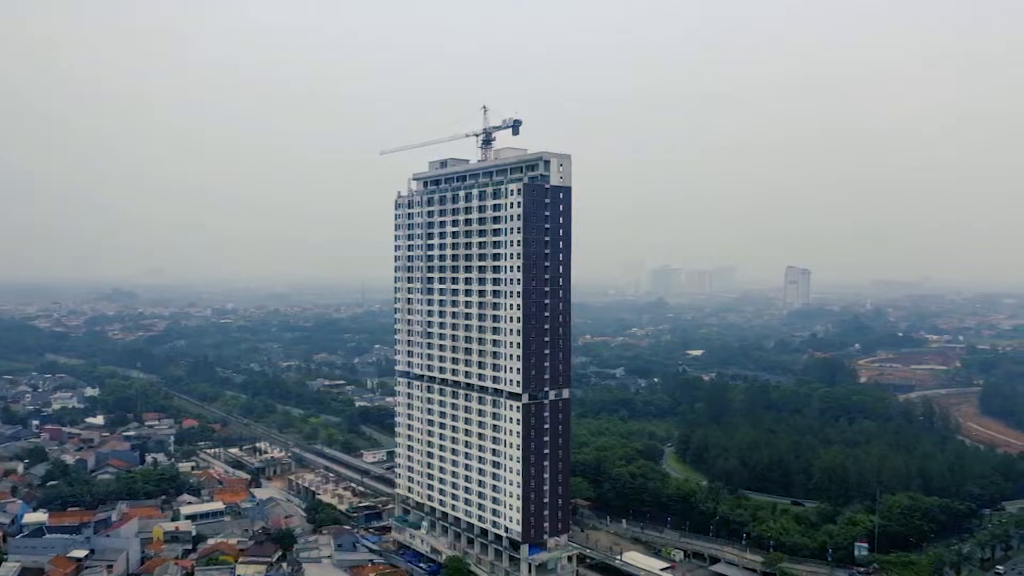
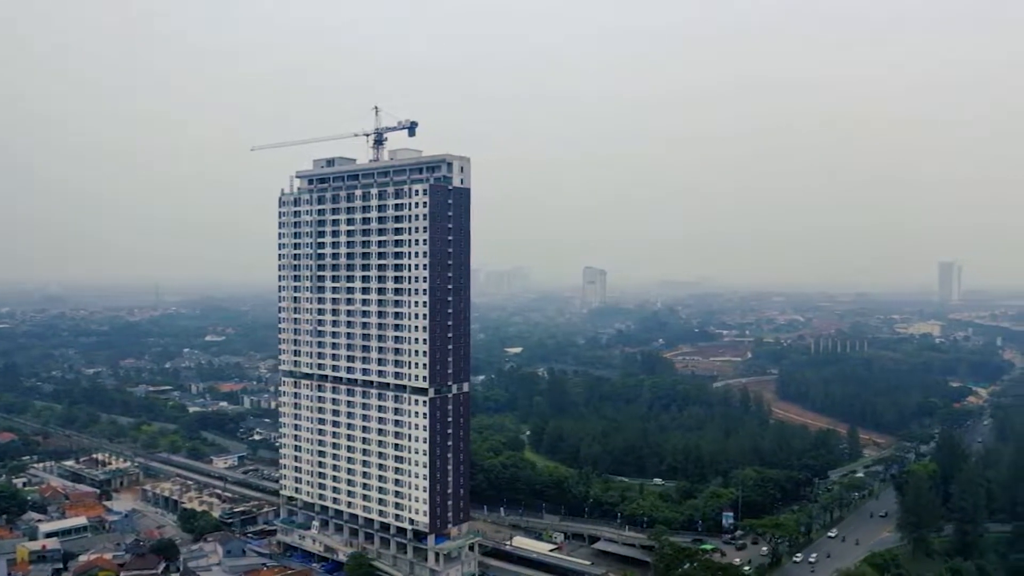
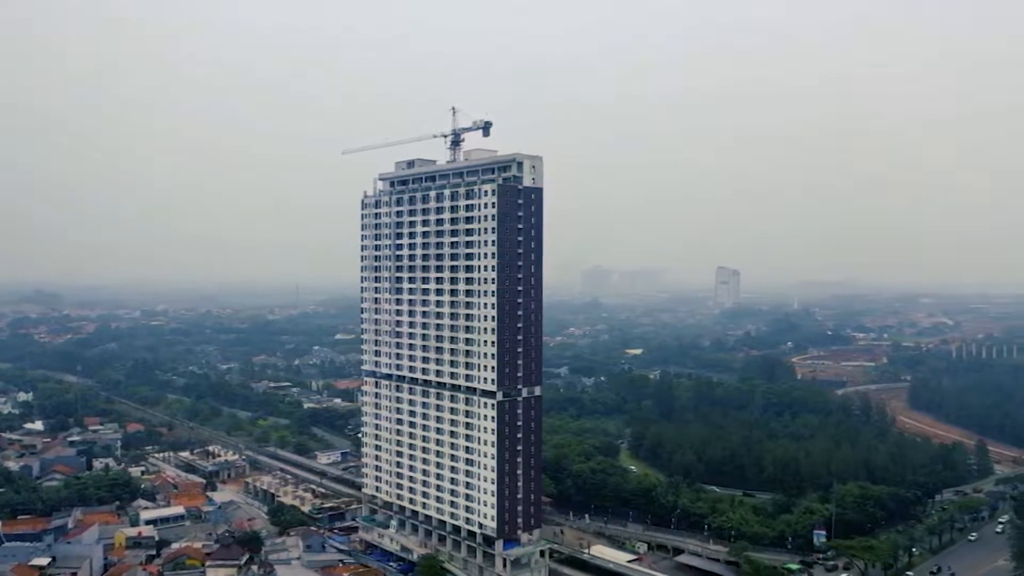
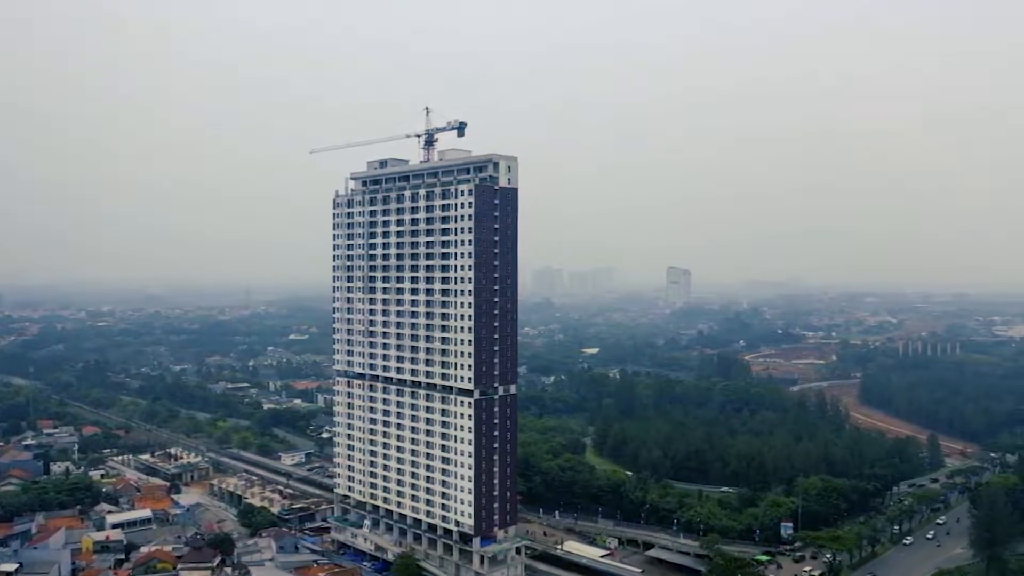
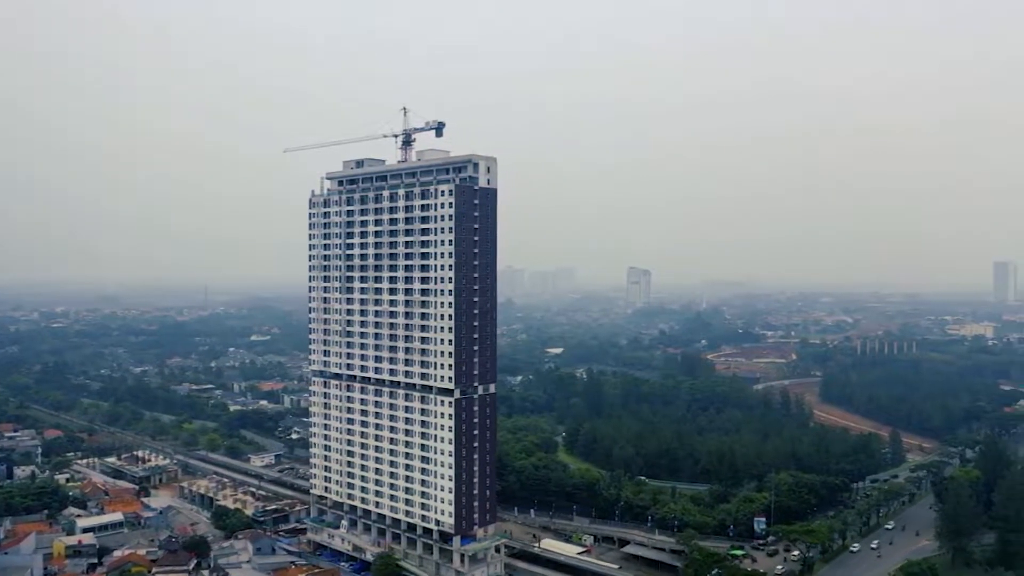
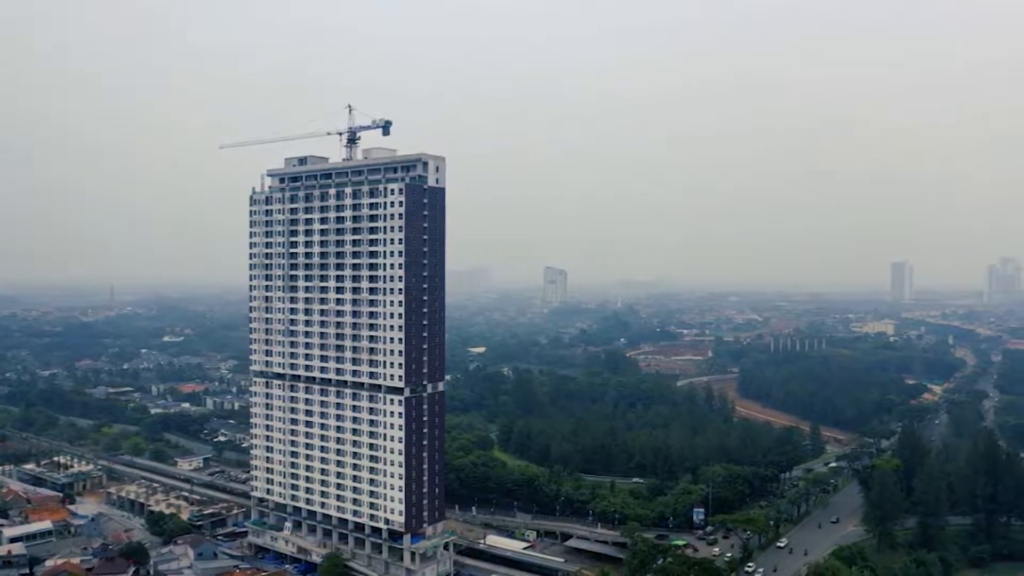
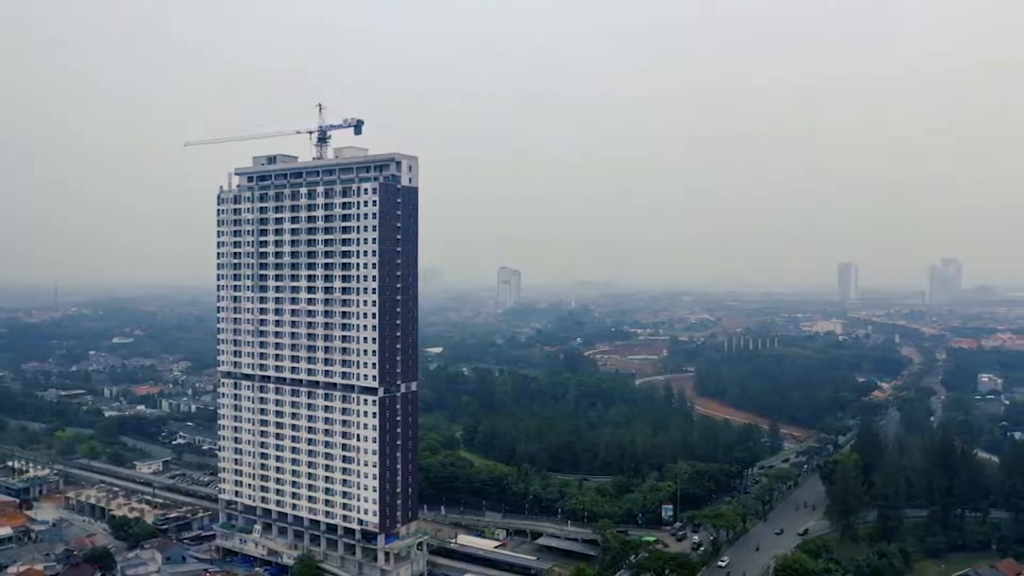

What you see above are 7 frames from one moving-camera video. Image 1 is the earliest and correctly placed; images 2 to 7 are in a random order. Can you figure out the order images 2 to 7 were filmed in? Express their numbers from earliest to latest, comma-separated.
3, 4, 5, 2, 6, 7
